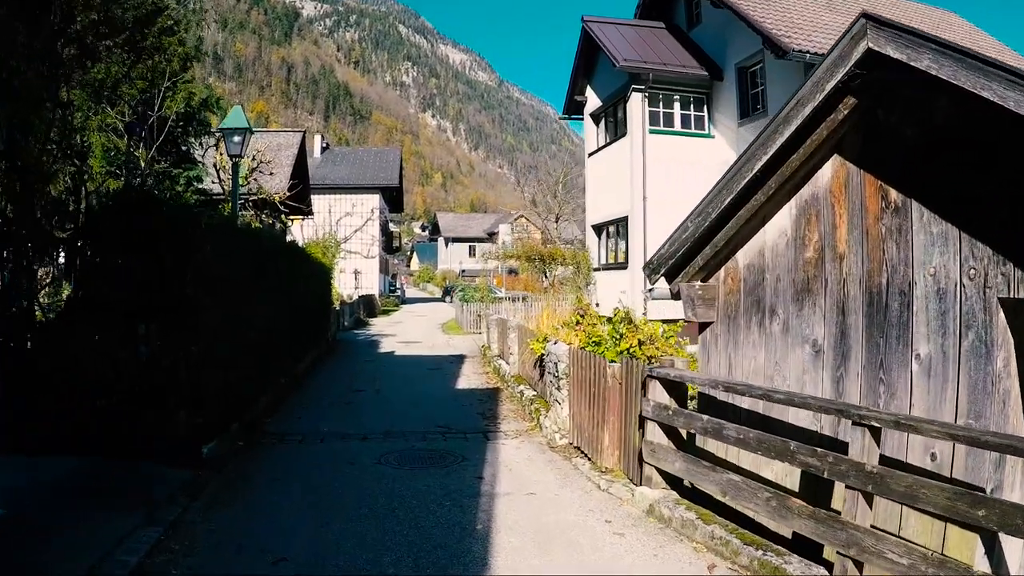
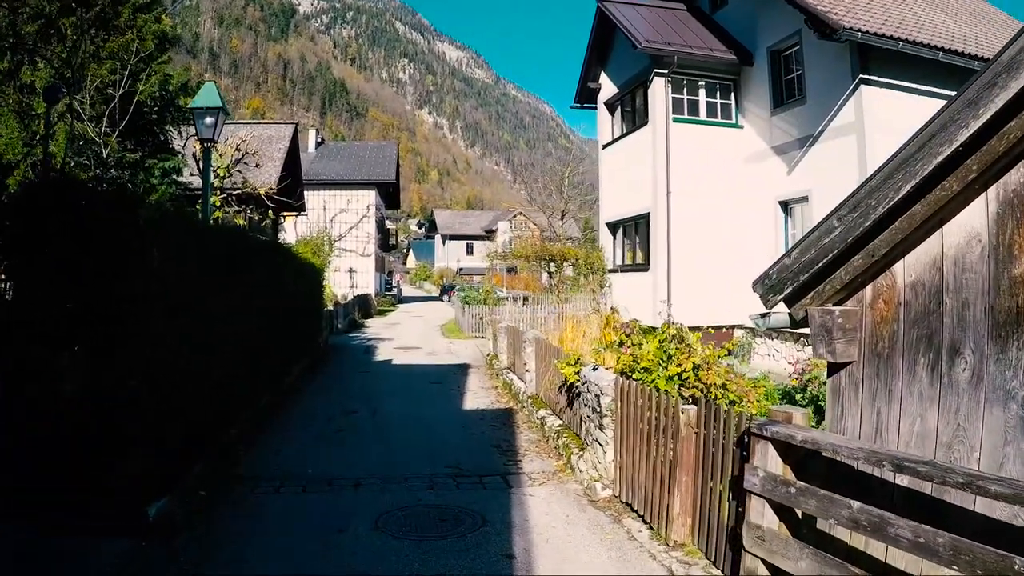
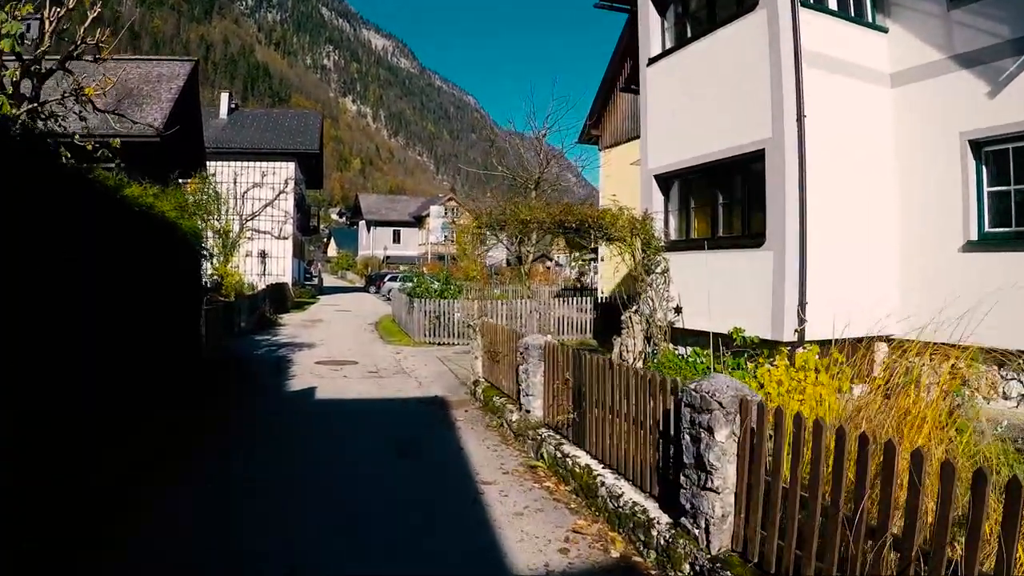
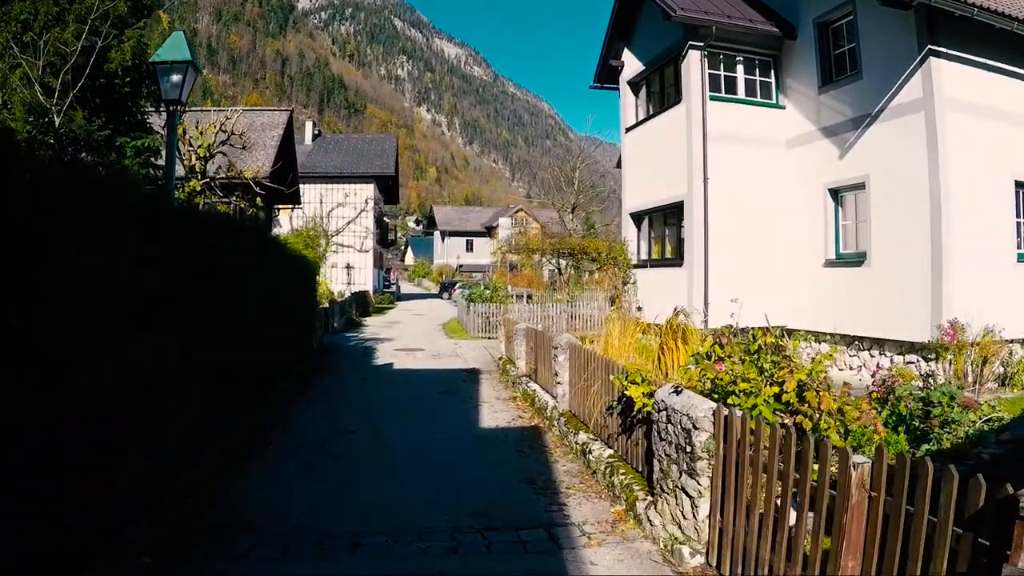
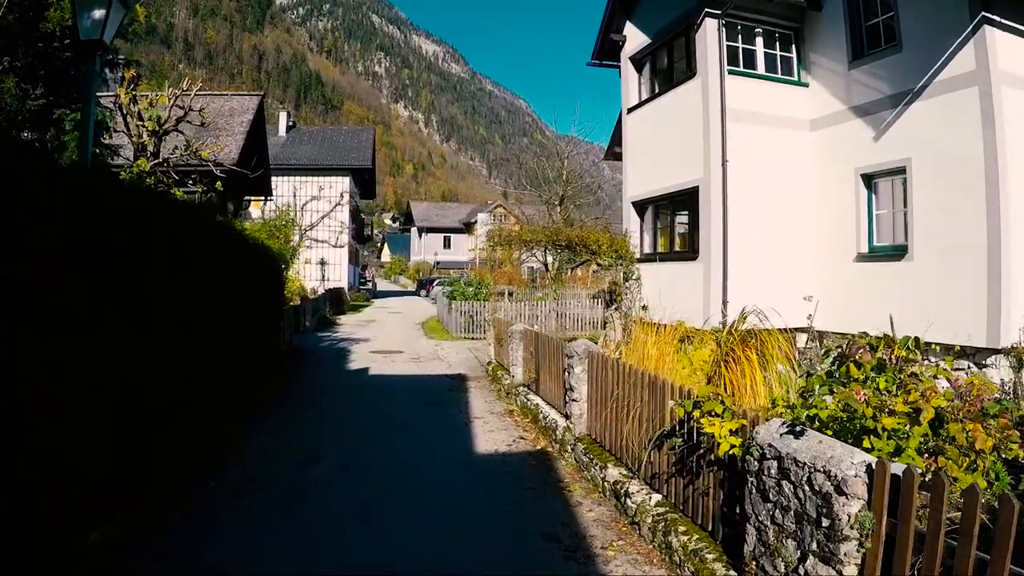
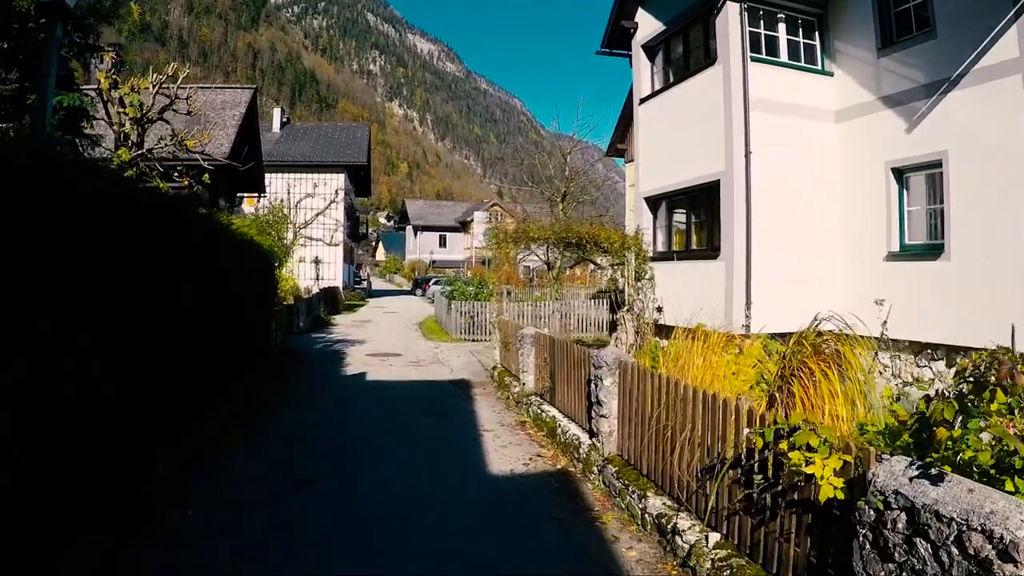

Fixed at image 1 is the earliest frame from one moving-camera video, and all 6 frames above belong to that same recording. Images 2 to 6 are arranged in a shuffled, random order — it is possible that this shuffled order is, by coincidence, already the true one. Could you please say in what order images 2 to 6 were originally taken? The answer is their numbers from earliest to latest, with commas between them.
2, 4, 5, 6, 3
